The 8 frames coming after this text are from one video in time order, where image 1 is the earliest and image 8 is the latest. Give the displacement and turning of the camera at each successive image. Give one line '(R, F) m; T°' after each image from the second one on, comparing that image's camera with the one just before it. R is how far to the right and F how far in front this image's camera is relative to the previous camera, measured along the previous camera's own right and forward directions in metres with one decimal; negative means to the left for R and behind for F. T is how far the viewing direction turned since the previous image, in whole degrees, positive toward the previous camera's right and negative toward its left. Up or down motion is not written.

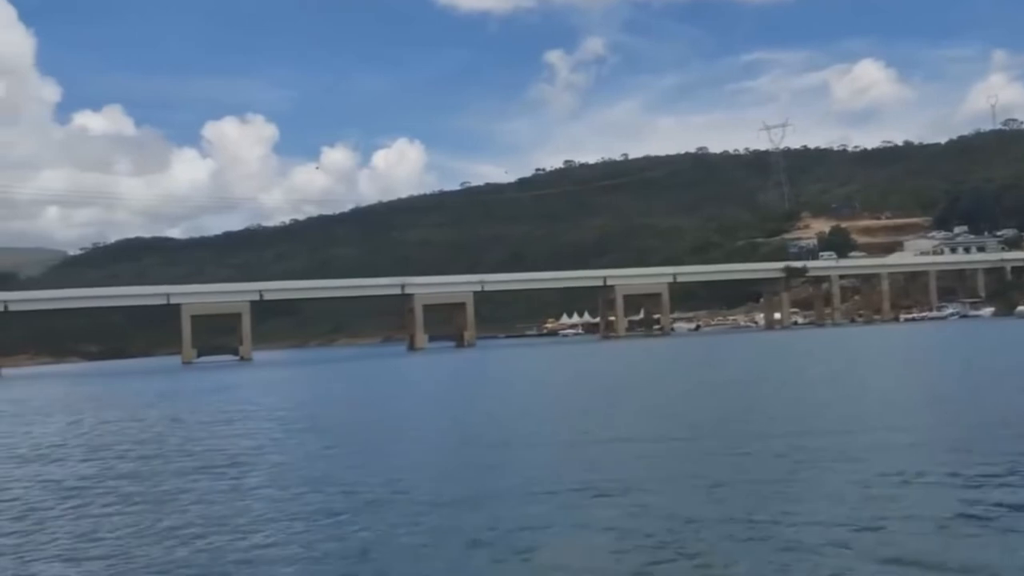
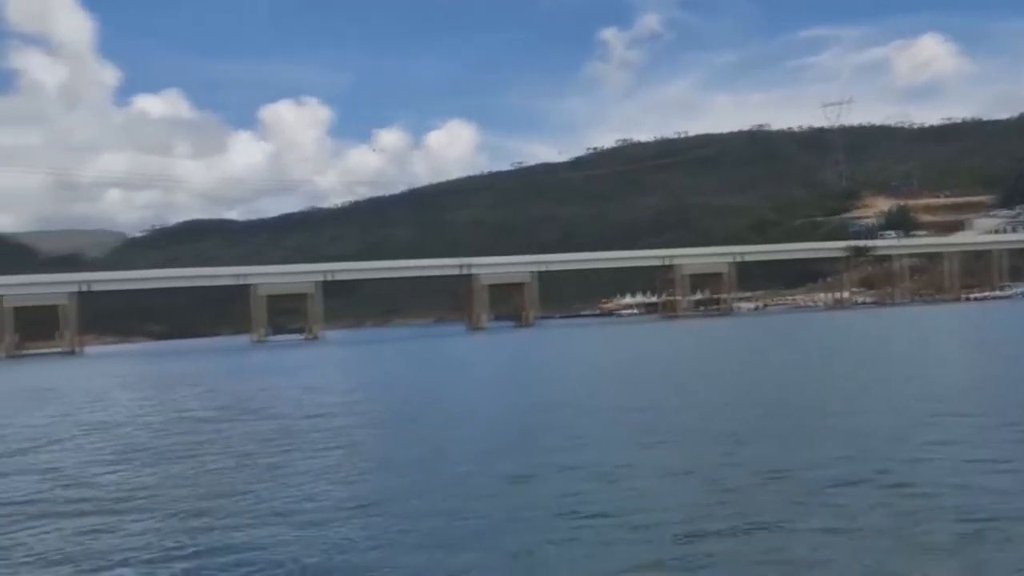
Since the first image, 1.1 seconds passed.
(-0.4, -0.5) m; -3°
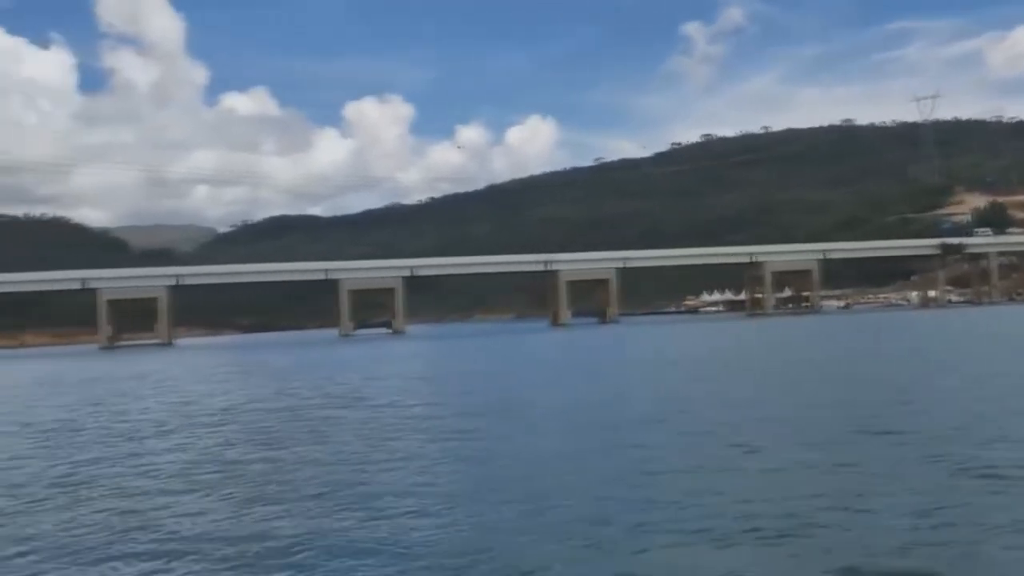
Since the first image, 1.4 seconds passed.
(-0.1, 0.0) m; -4°
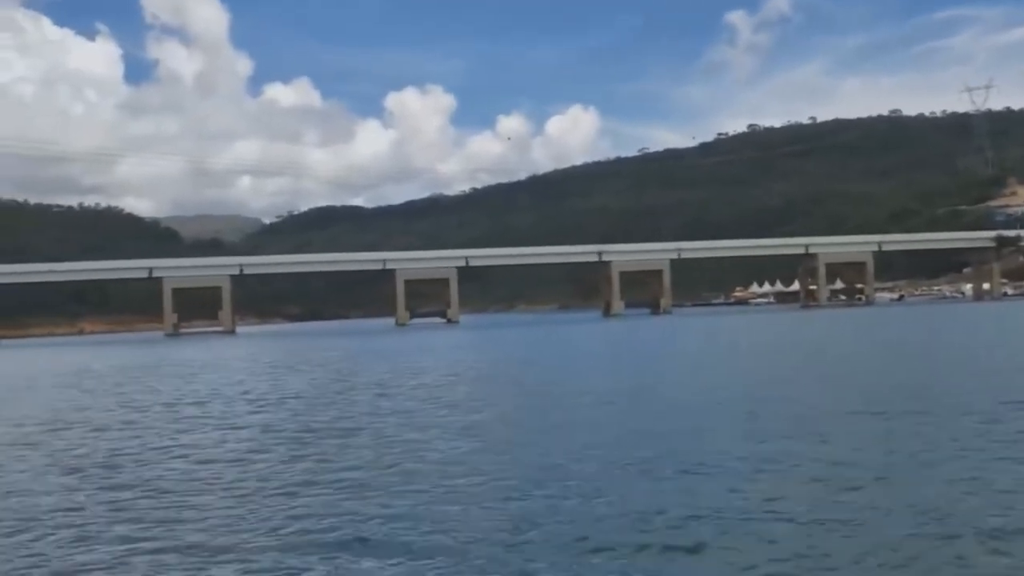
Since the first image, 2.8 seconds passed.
(-0.5, -0.5) m; -2°
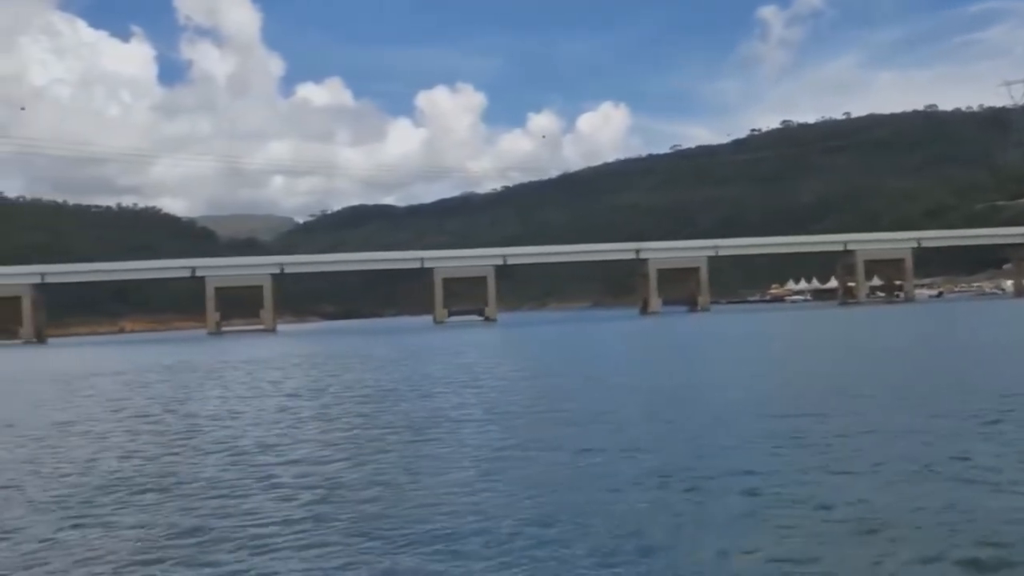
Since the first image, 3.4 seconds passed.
(-0.2, -0.2) m; -2°
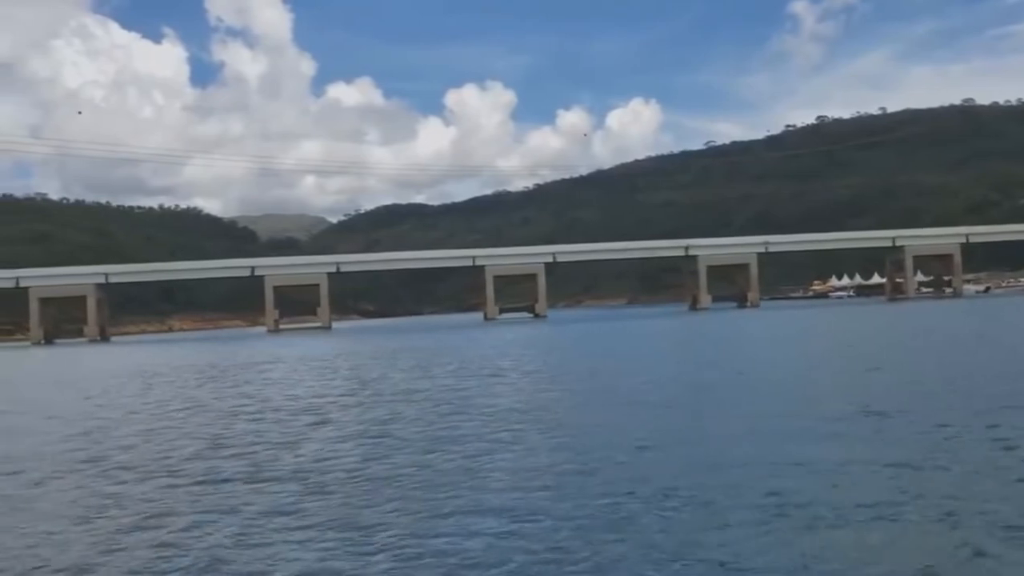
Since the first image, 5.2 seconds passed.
(-0.8, -0.7) m; -2°
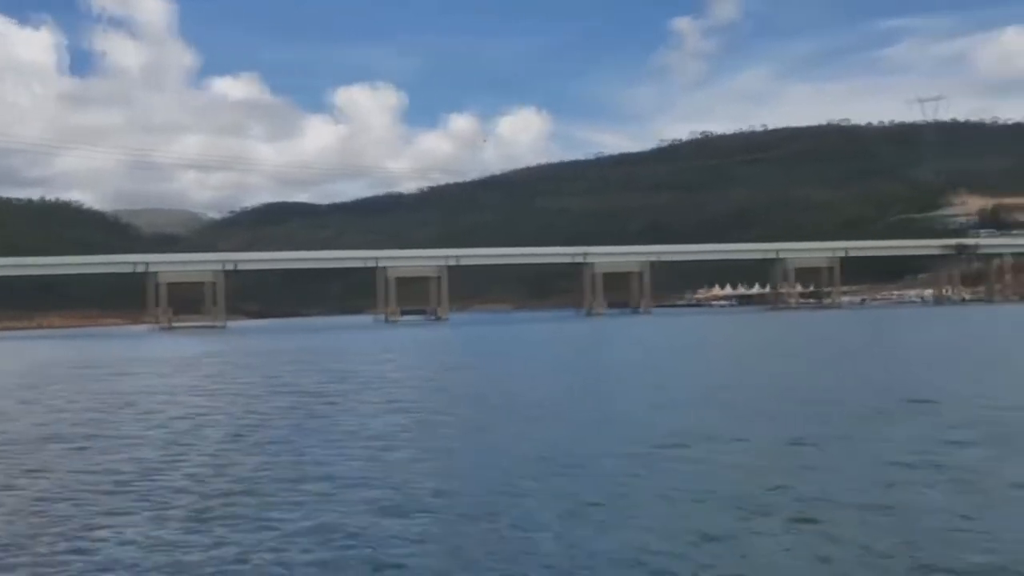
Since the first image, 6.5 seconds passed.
(-0.5, -0.5) m; +6°
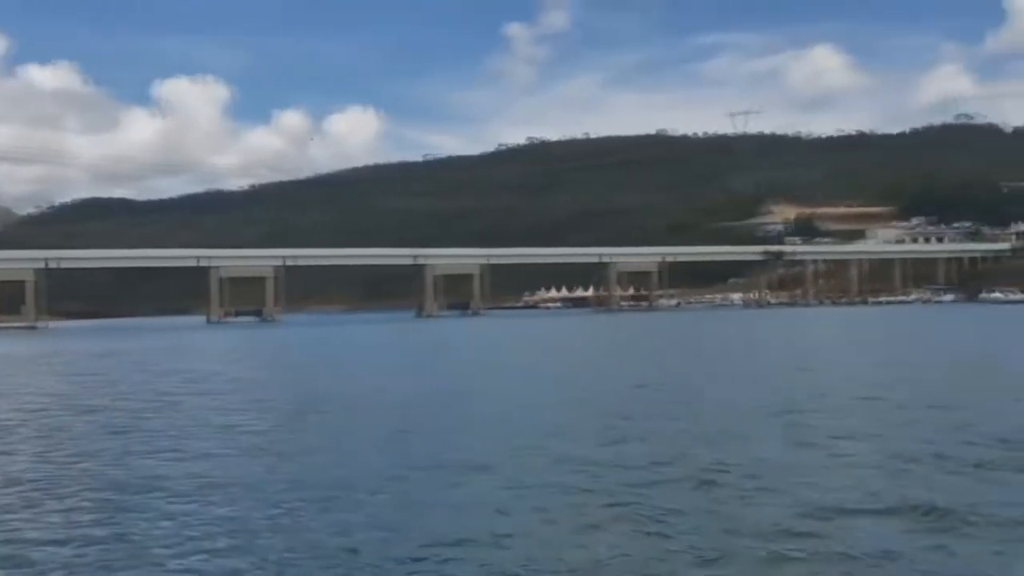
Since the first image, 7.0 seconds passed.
(+0.1, -0.3) m; +9°
